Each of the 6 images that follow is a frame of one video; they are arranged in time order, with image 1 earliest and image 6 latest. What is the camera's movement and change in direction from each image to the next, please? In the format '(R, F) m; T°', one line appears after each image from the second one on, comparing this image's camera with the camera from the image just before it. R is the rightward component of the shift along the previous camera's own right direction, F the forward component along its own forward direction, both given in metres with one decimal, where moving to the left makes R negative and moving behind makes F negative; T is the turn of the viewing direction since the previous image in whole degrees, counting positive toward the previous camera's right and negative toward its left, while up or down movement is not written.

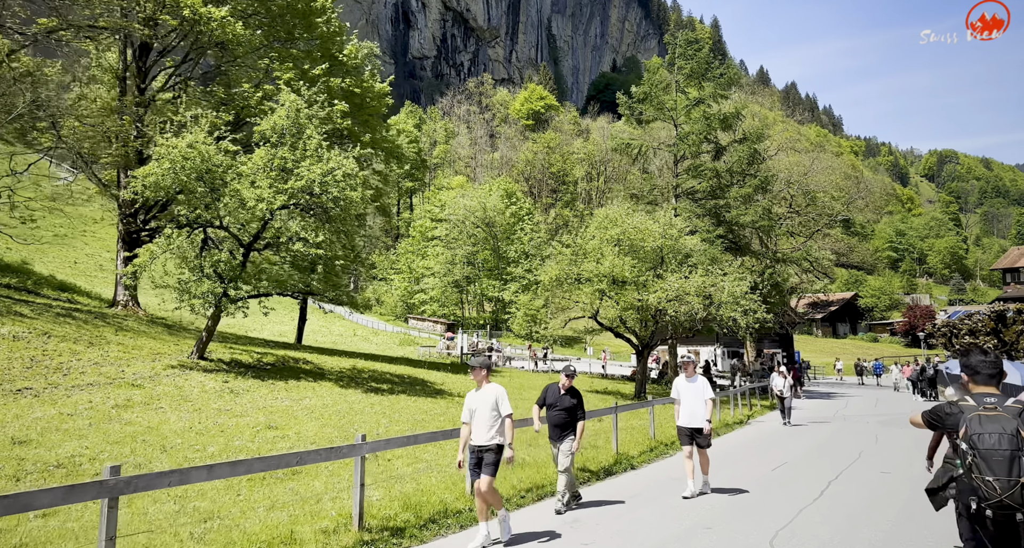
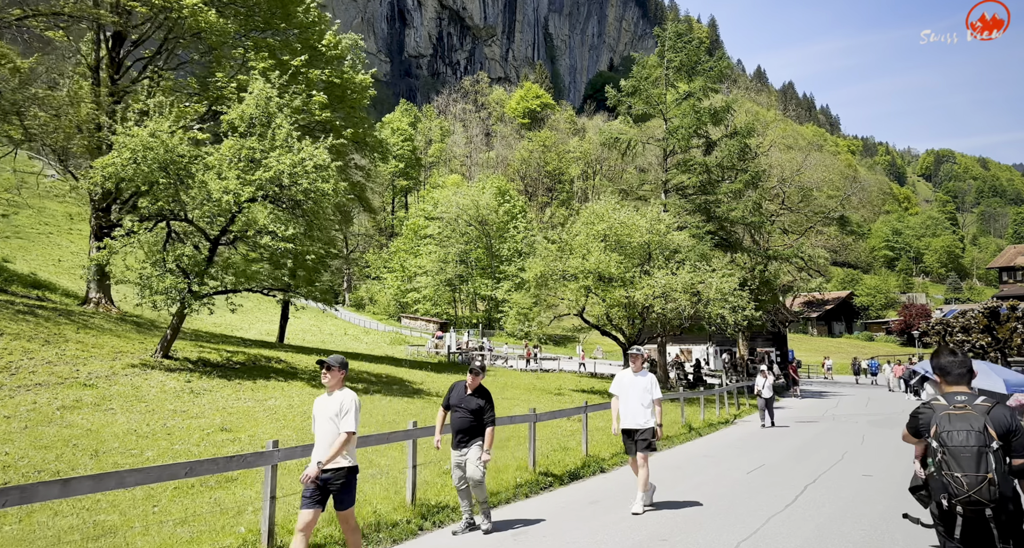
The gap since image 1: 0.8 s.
(+0.6, +0.8) m; 0°
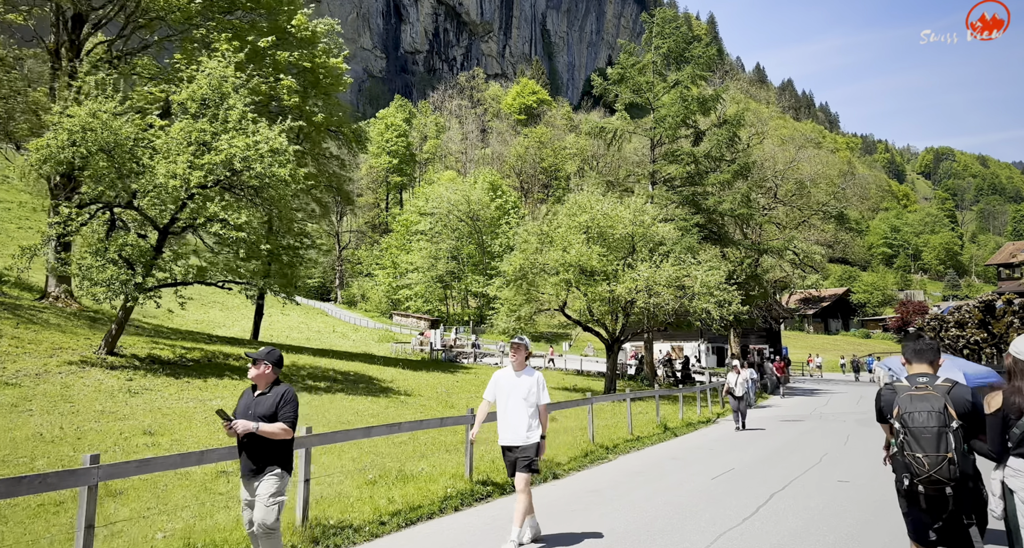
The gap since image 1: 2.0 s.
(+0.9, +1.2) m; 0°
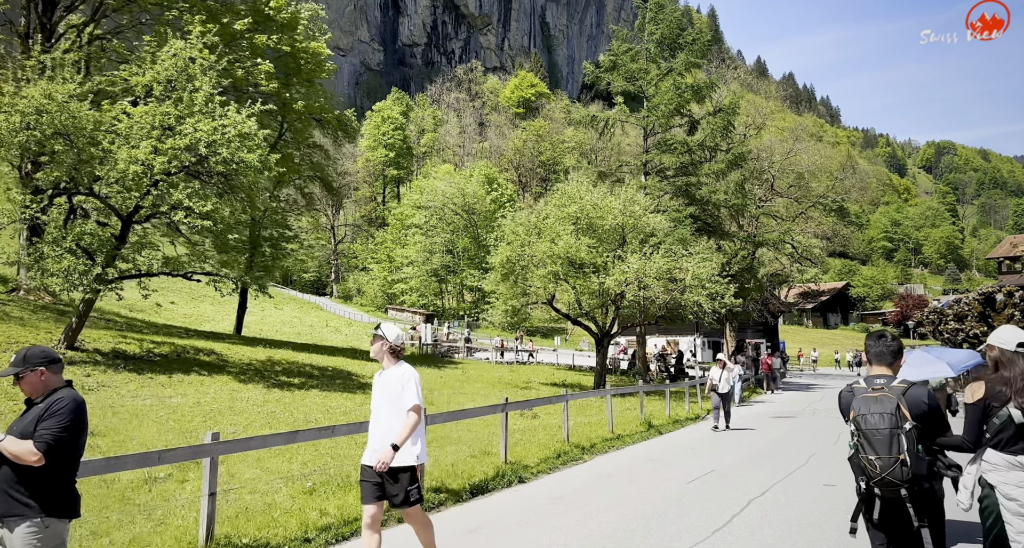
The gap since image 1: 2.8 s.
(+0.5, +0.8) m; 0°
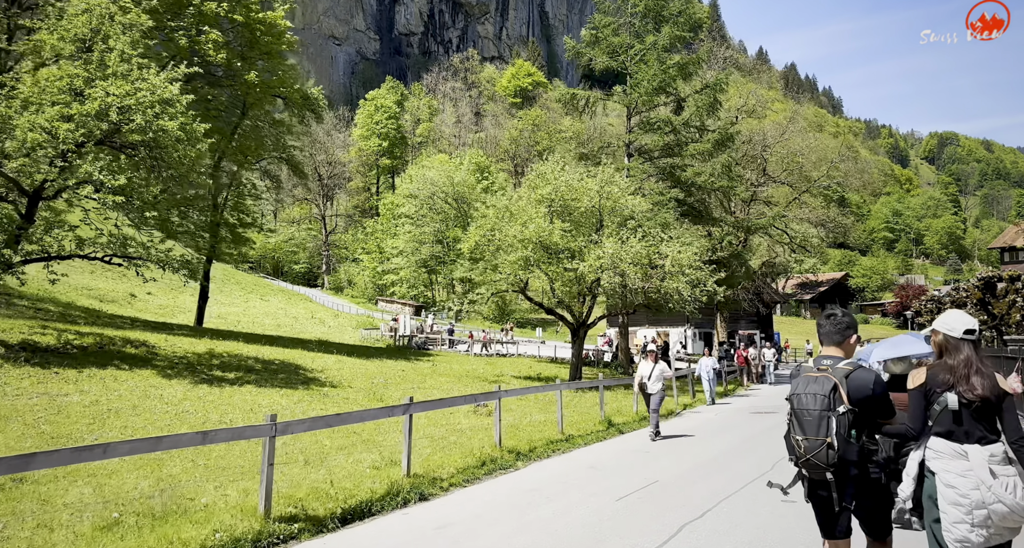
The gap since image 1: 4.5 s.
(+1.2, +1.8) m; 0°
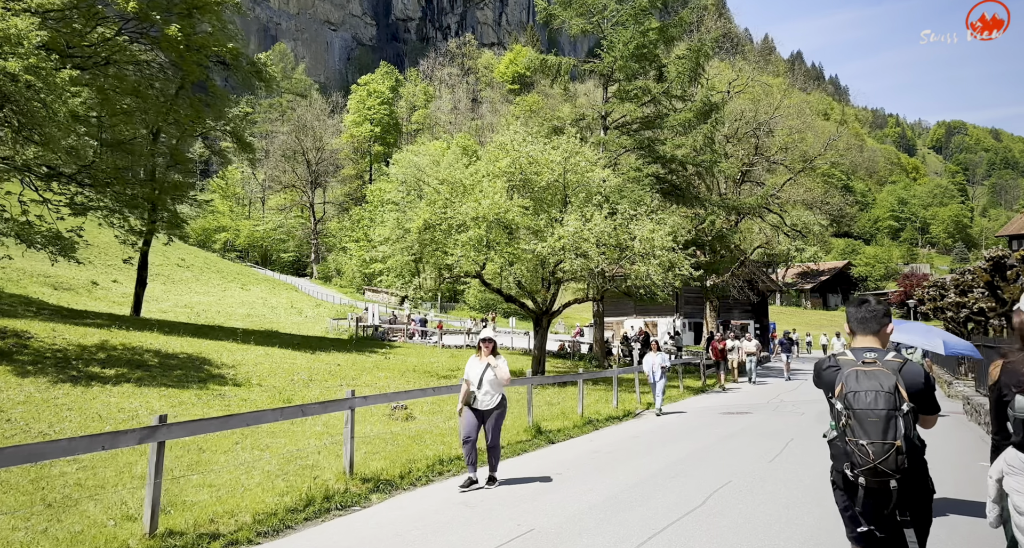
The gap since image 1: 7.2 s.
(+1.7, +2.9) m; 0°
